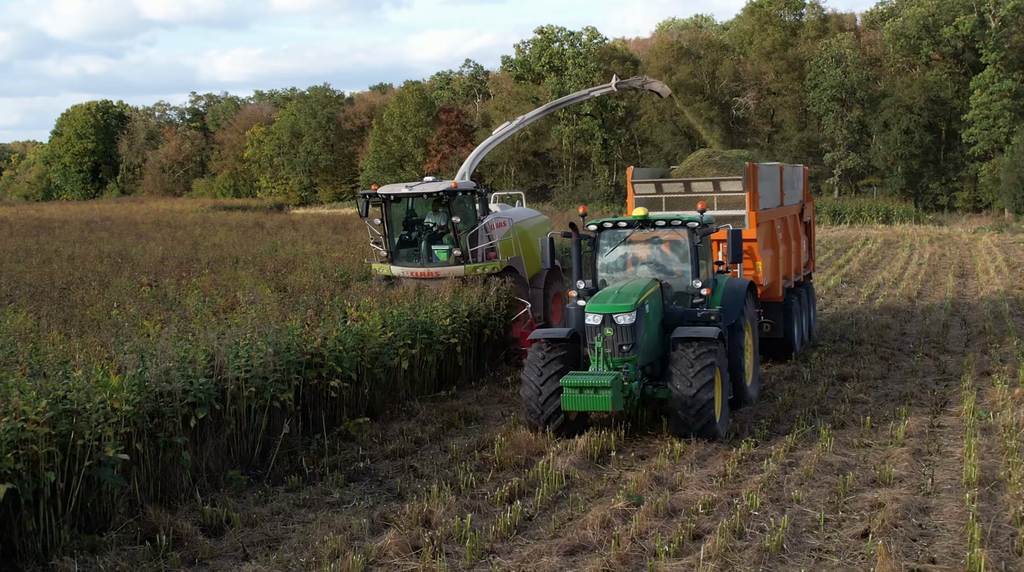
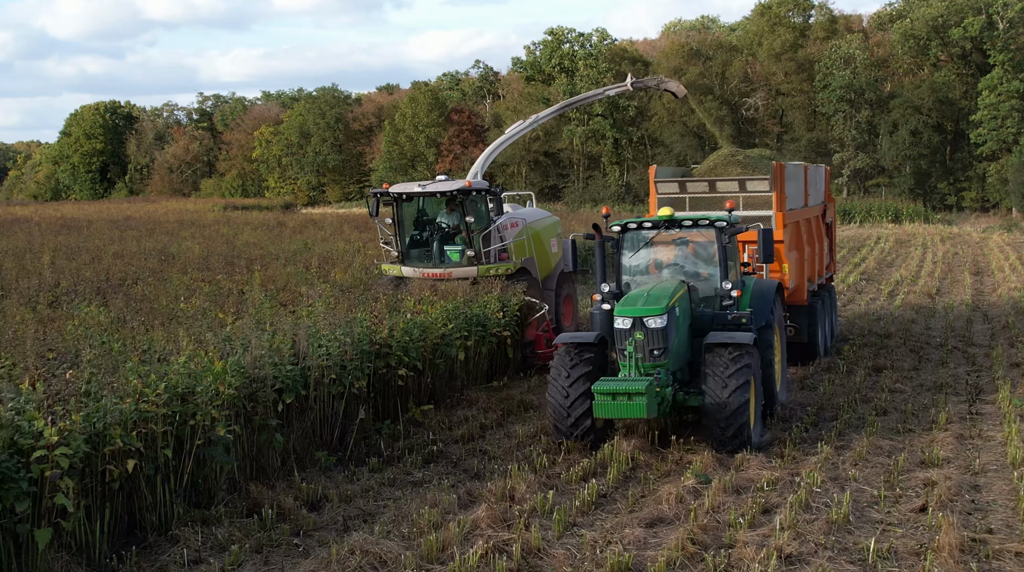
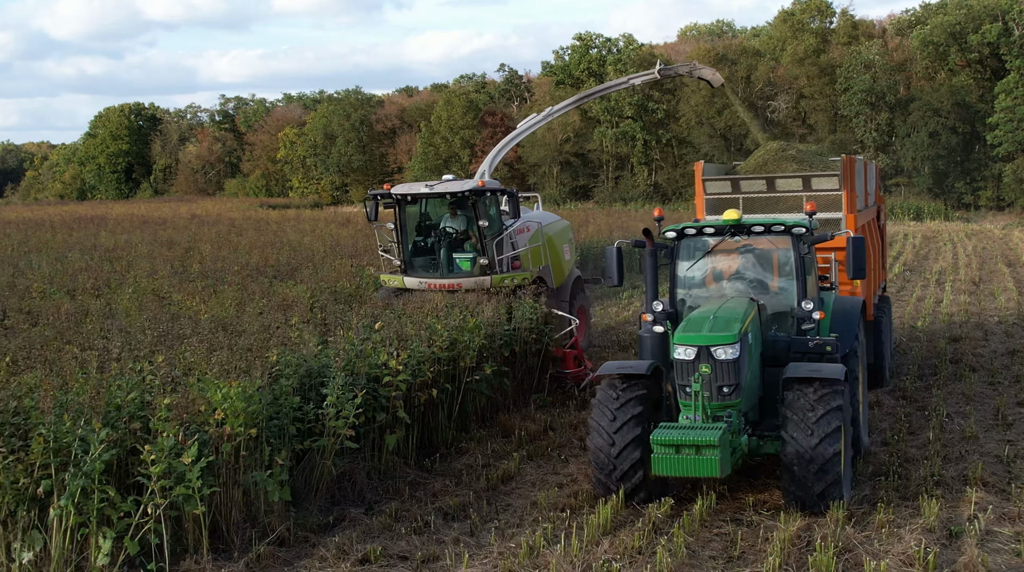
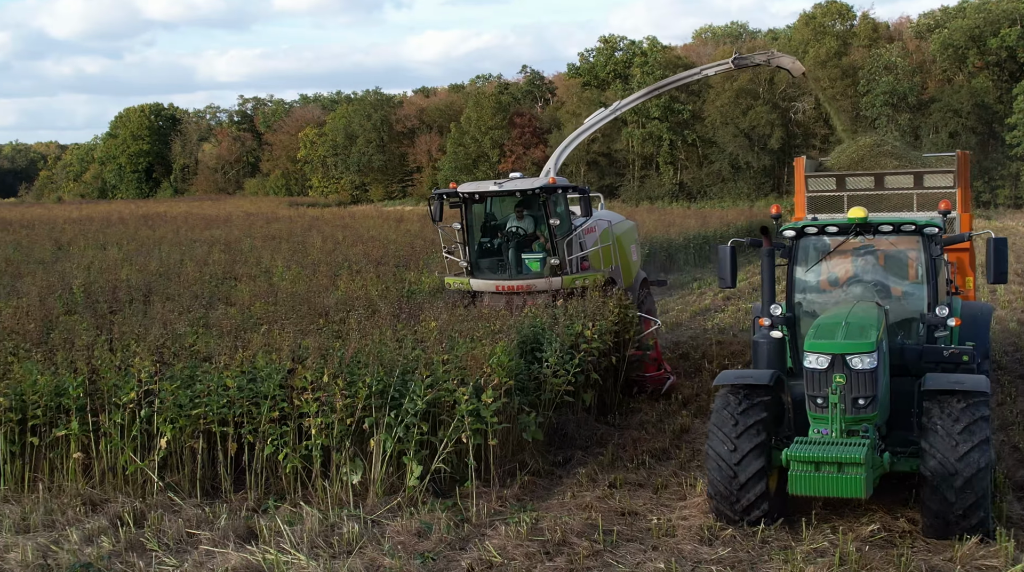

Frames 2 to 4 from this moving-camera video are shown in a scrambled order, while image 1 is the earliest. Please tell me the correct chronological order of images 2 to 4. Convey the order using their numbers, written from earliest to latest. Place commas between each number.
2, 3, 4
